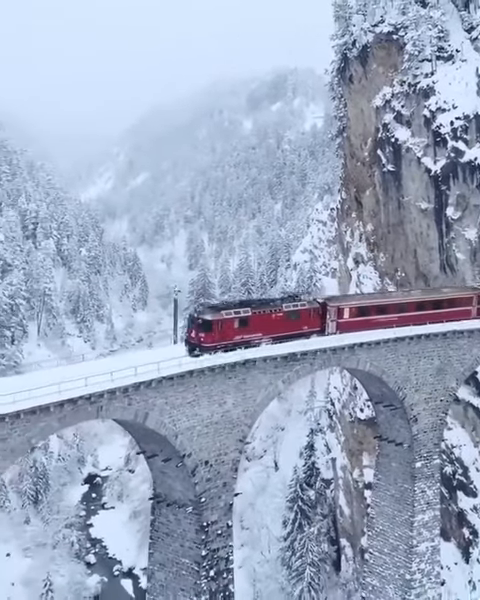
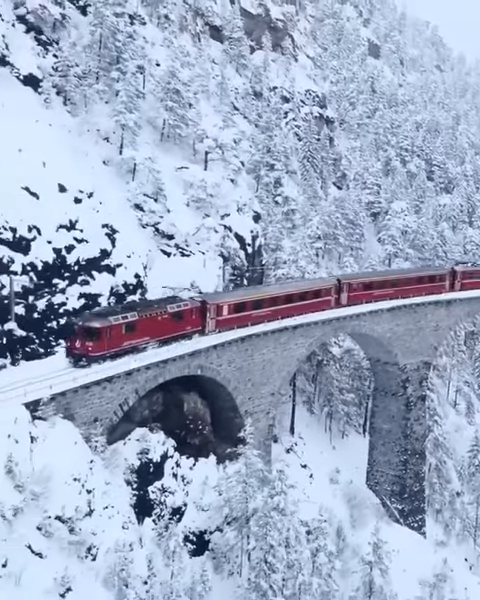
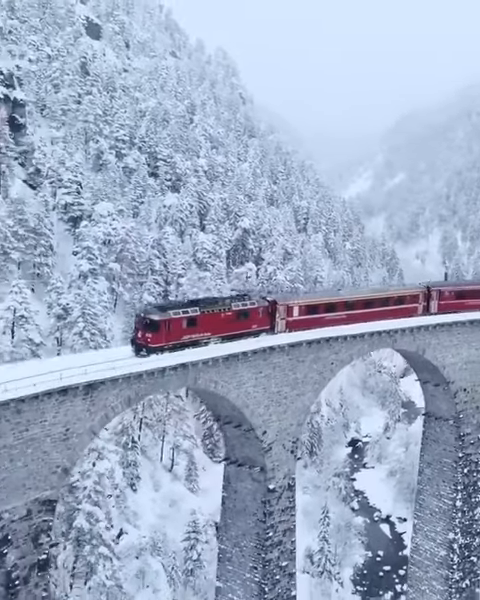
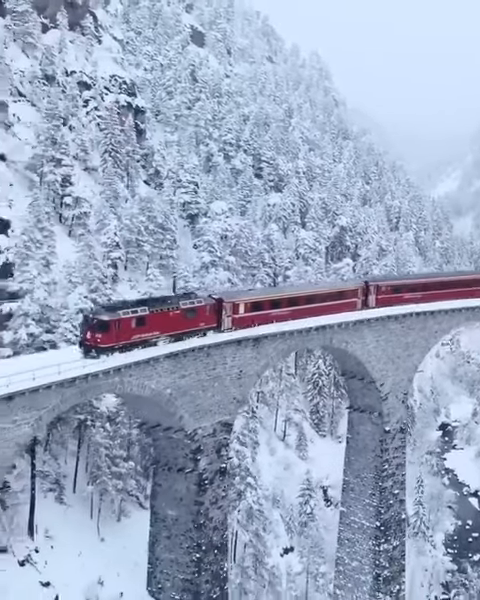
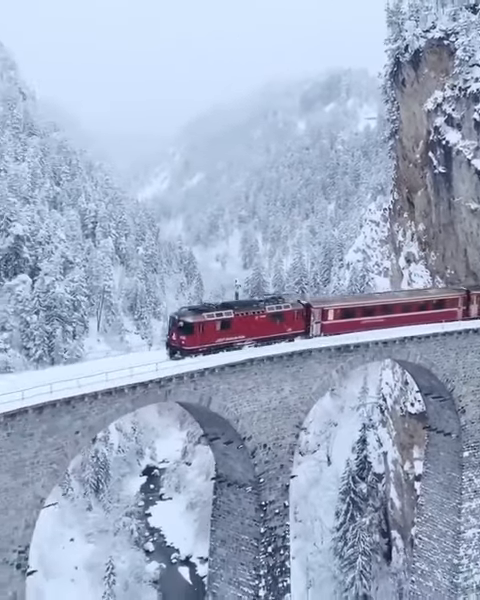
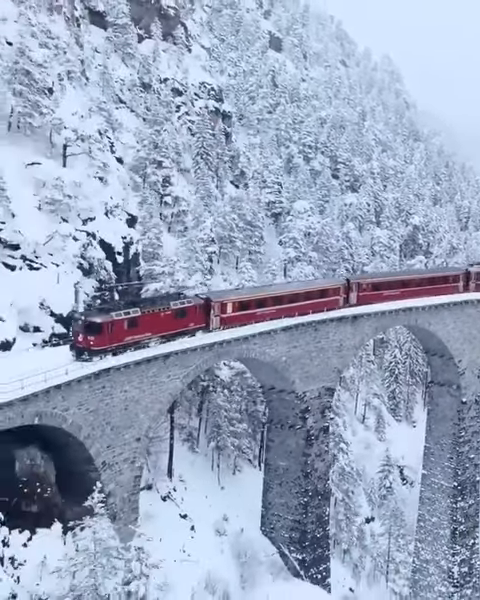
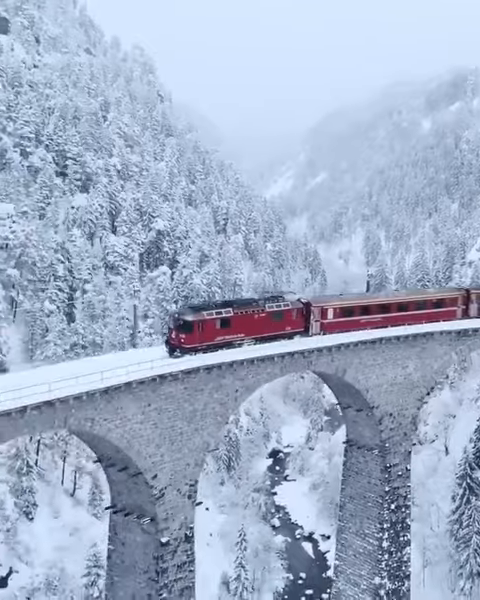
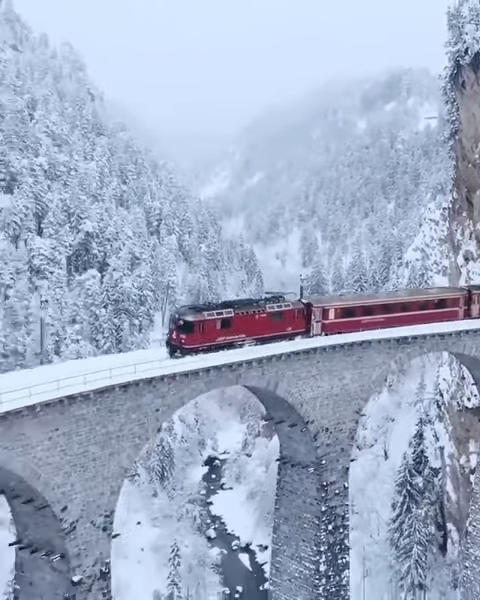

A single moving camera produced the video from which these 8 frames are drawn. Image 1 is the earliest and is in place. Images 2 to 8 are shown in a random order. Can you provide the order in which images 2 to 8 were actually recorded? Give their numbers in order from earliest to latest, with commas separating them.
5, 8, 7, 3, 4, 6, 2
